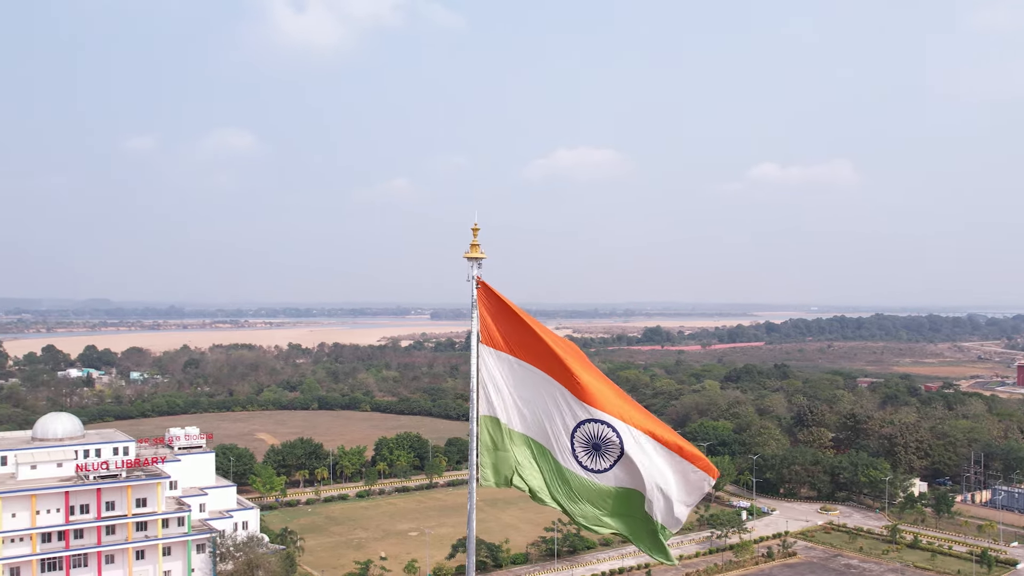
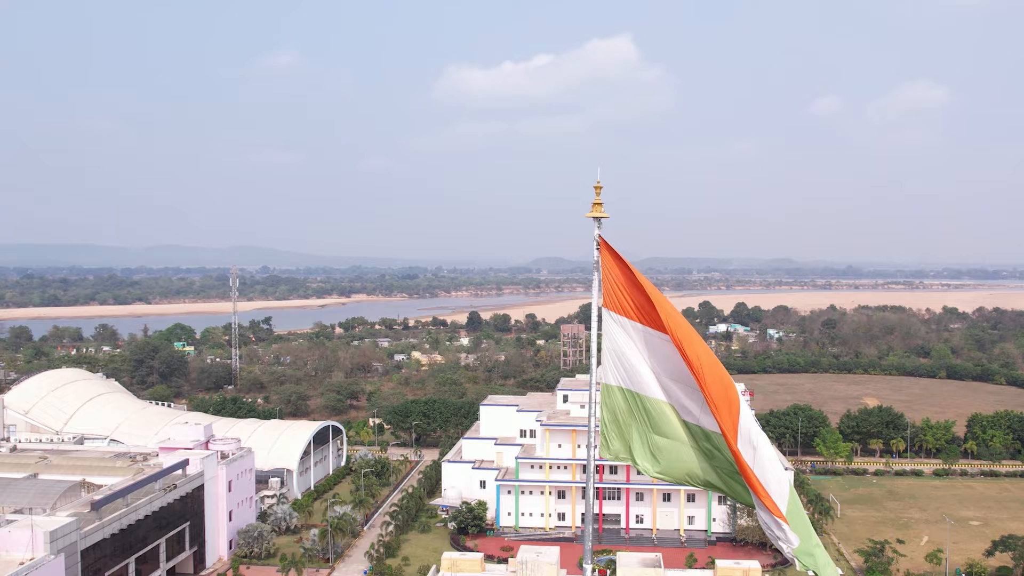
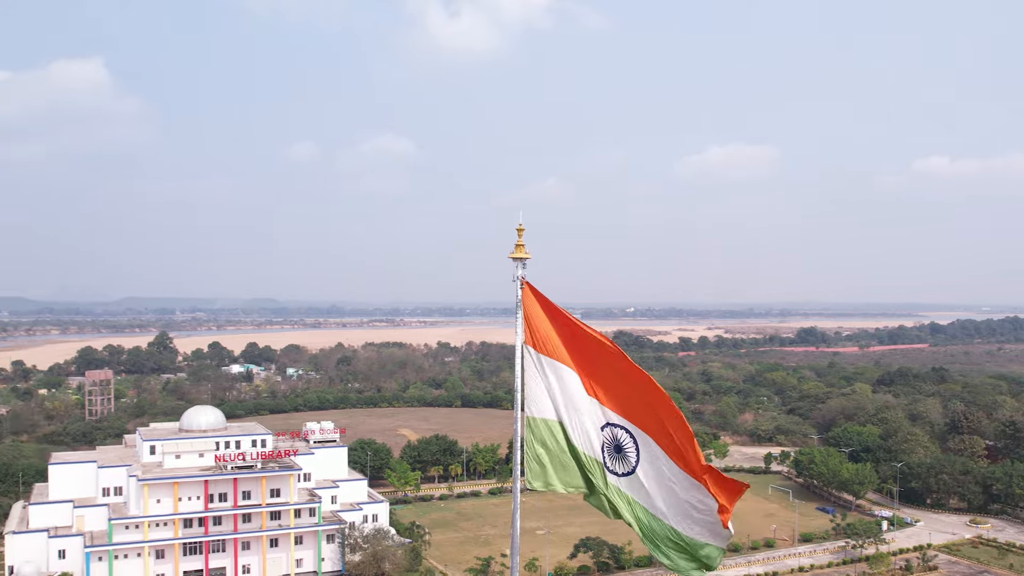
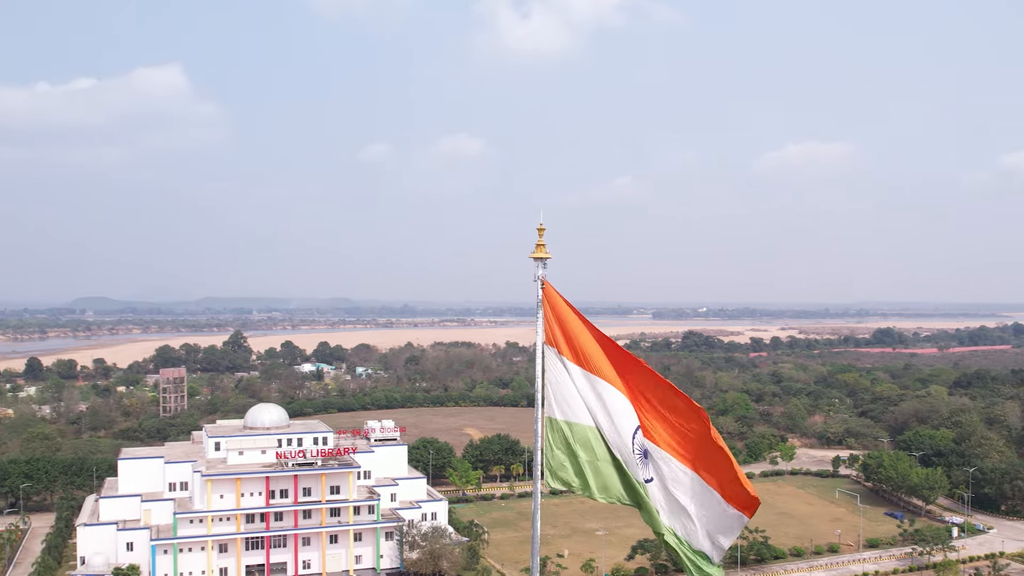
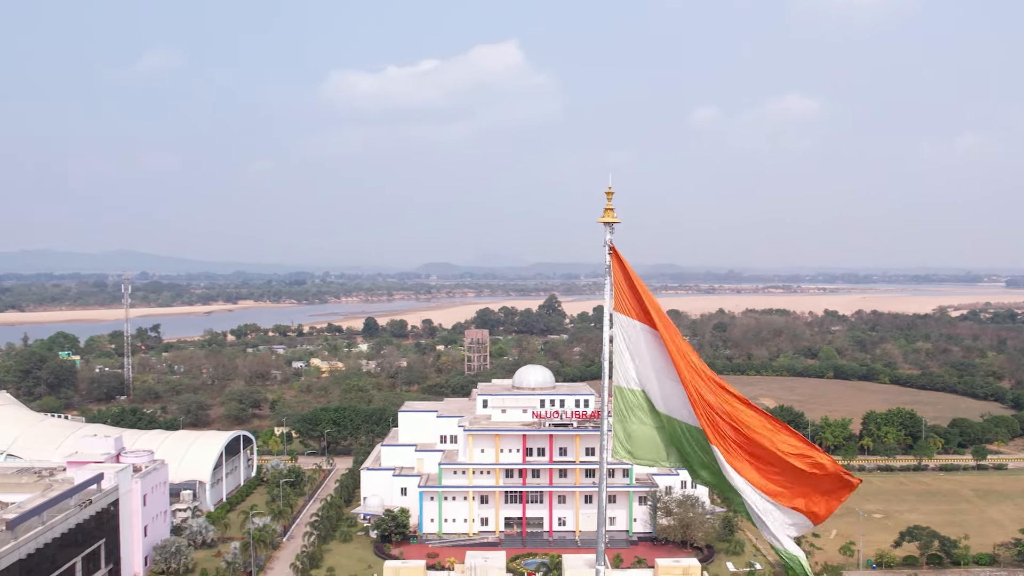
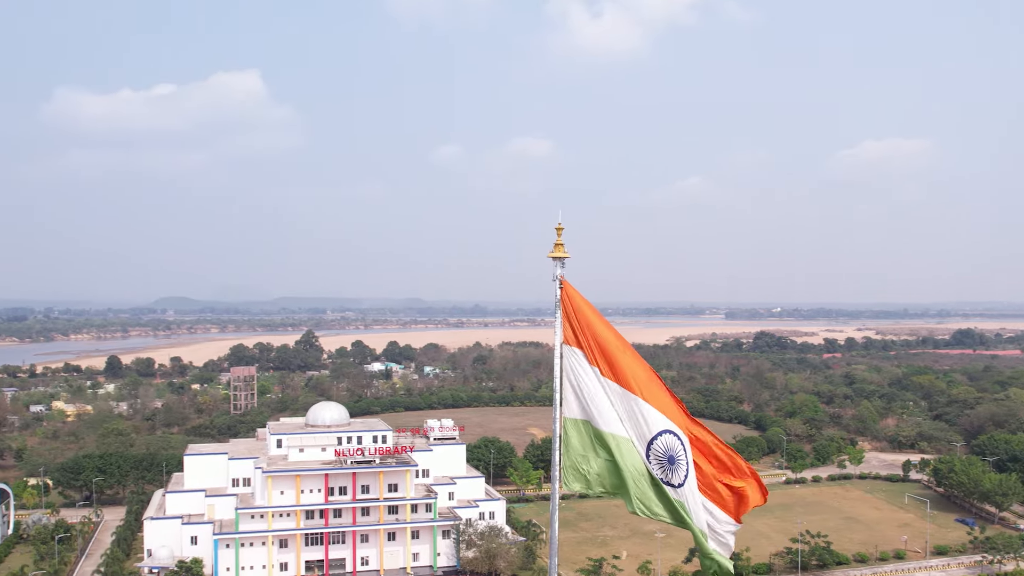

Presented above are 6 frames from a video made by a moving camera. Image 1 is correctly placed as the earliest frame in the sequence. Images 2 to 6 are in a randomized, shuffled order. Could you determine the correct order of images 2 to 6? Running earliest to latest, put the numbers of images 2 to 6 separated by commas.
3, 4, 6, 5, 2
